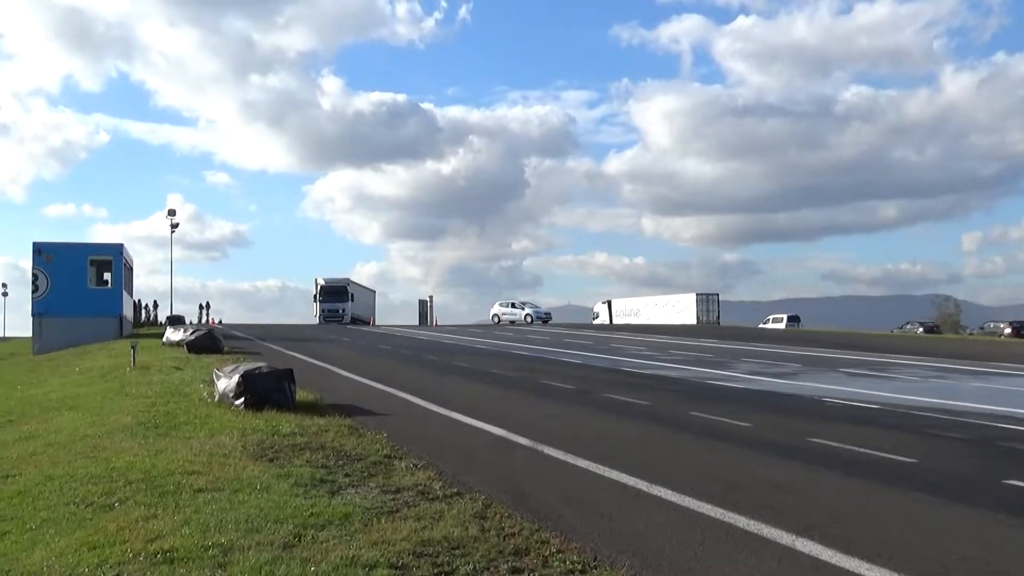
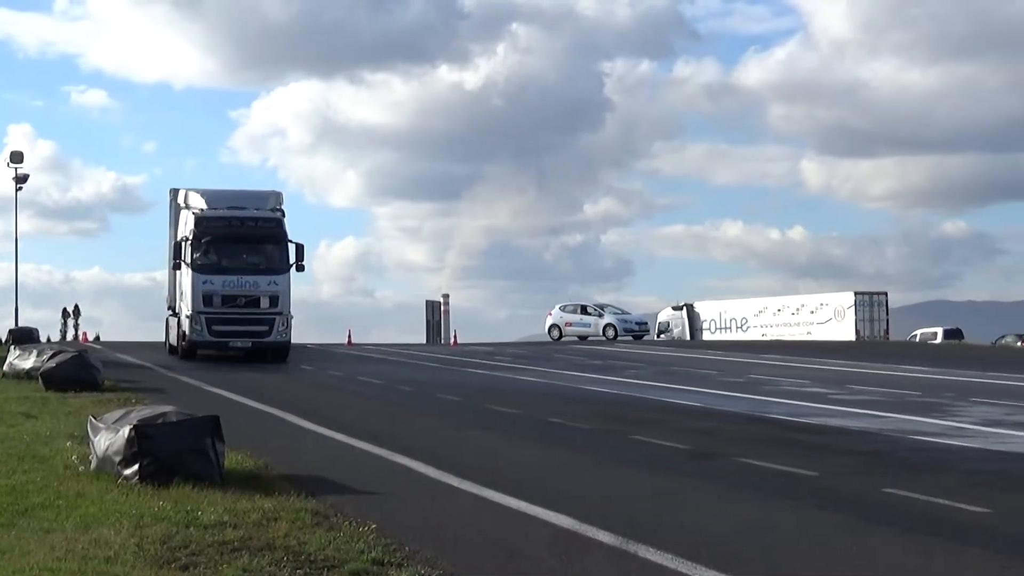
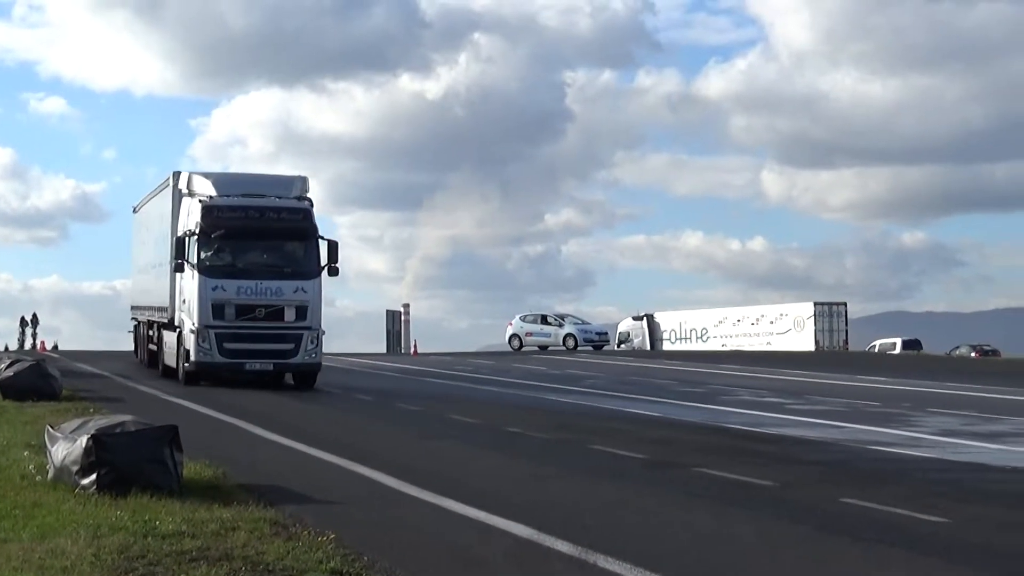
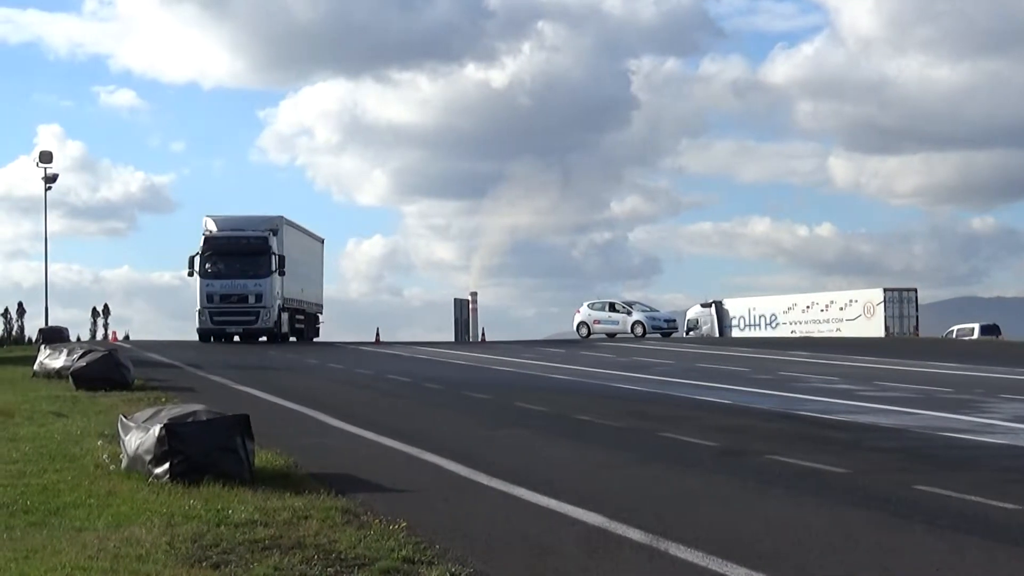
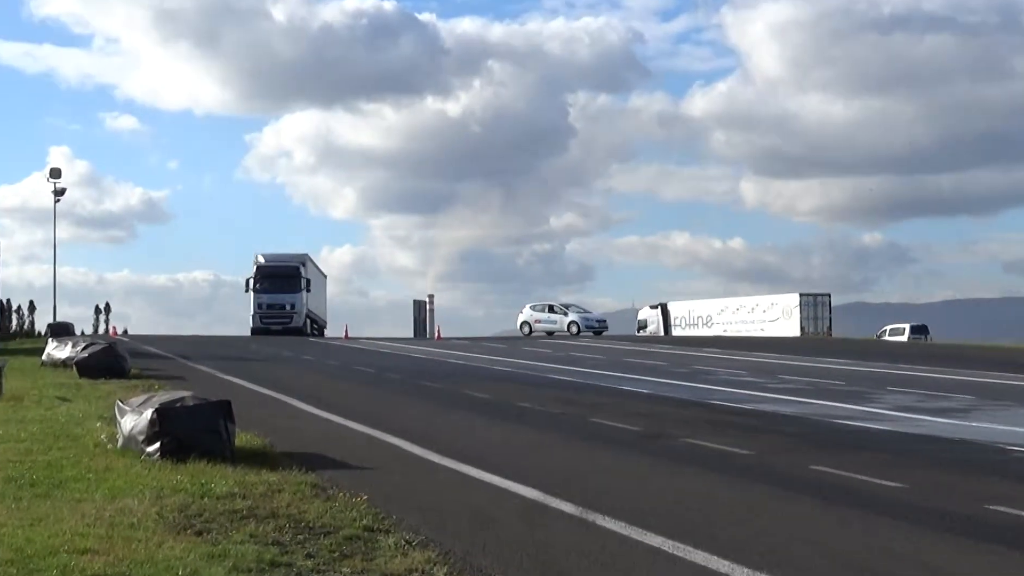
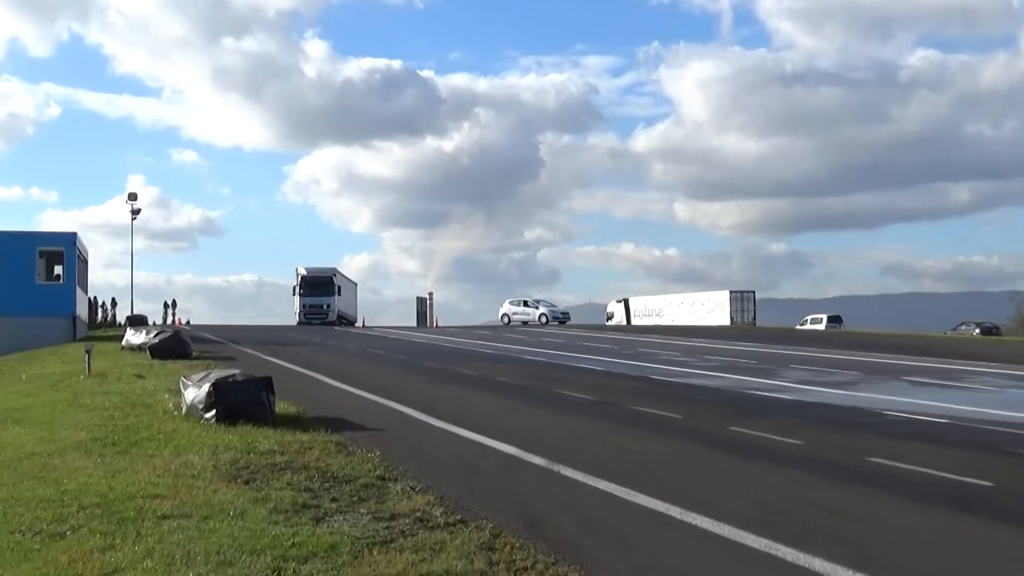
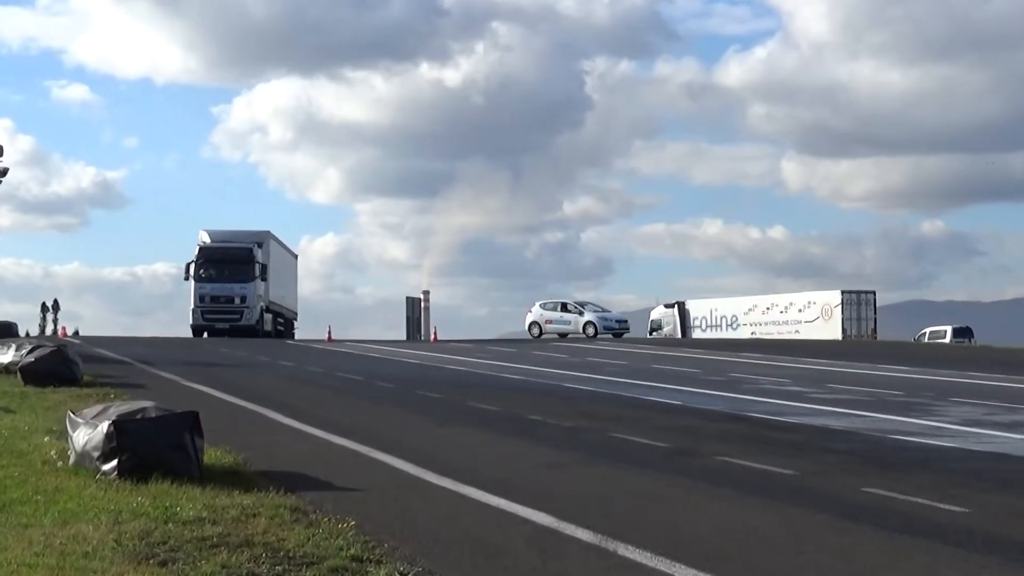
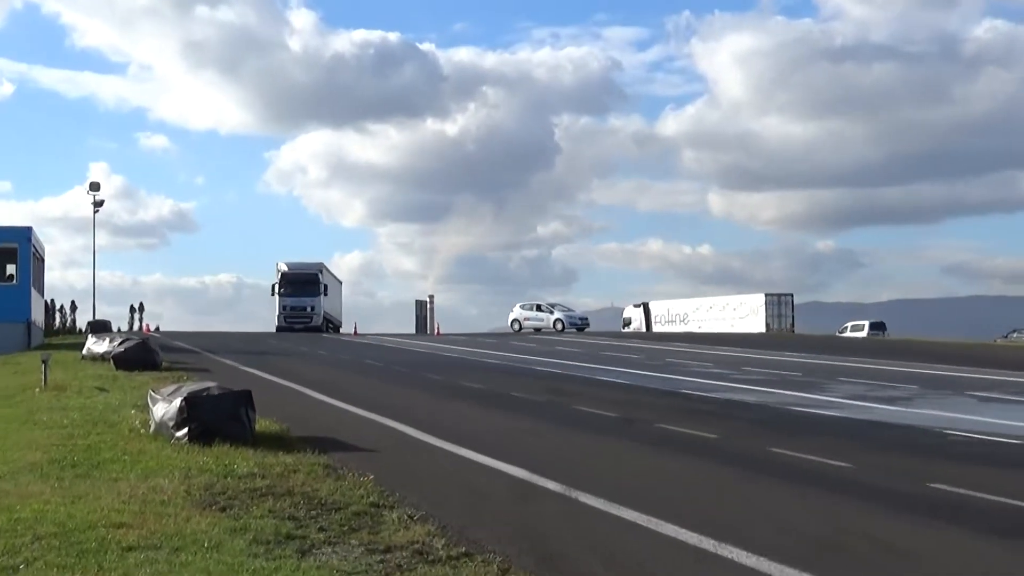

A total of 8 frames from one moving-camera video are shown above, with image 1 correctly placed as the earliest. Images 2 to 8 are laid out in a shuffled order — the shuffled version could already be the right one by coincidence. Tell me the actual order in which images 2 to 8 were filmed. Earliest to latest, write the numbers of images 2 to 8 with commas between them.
6, 8, 5, 7, 4, 2, 3
